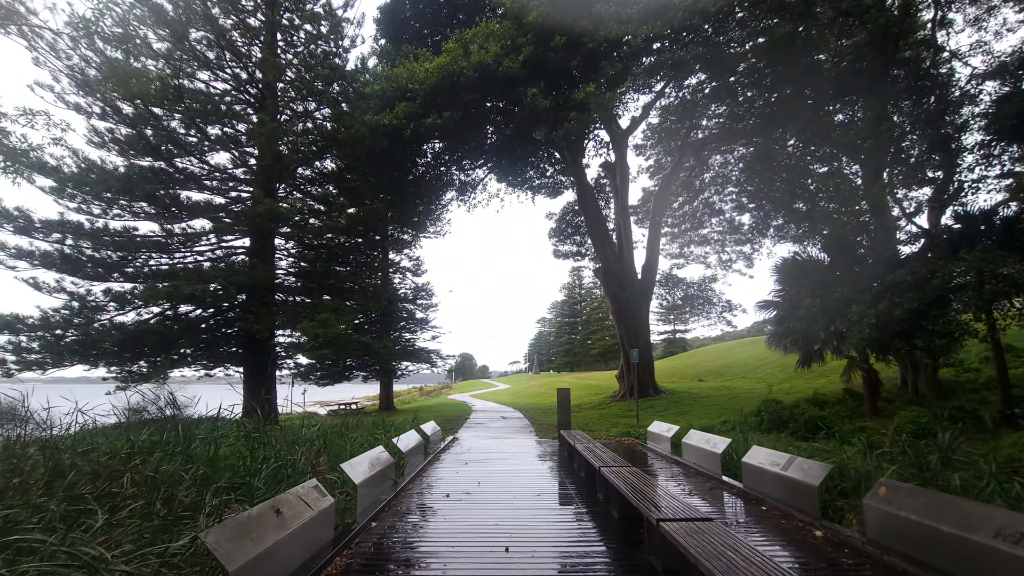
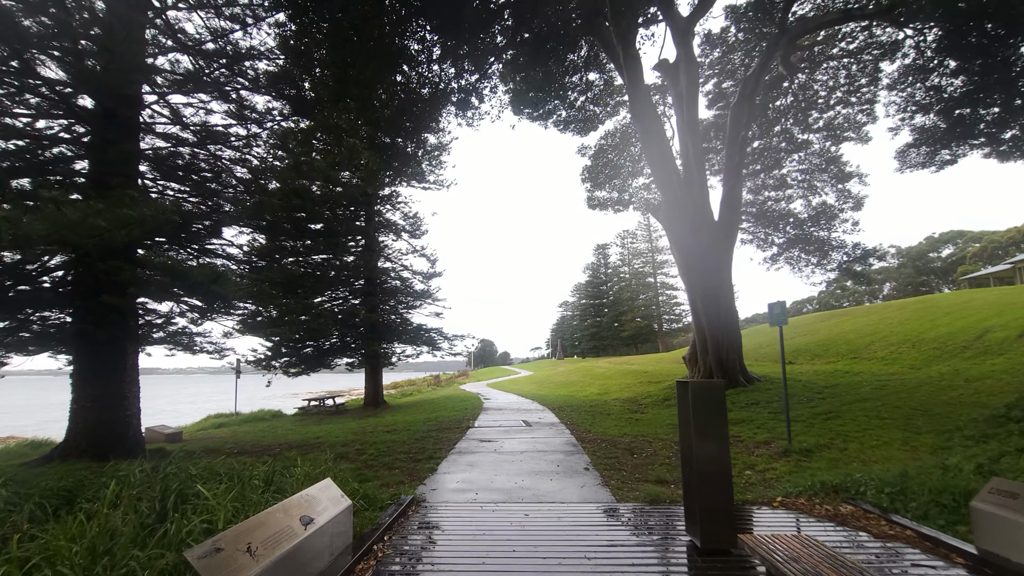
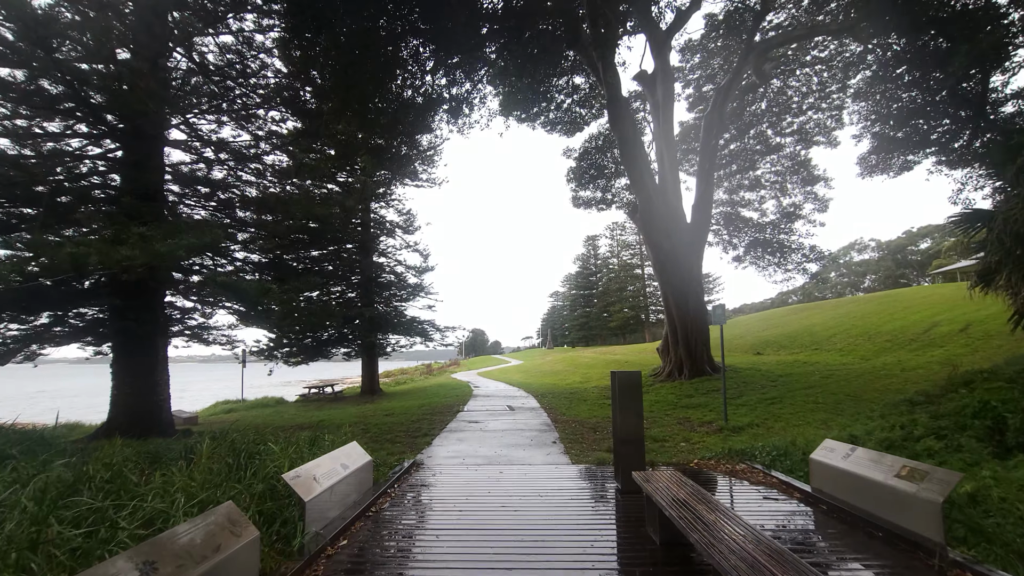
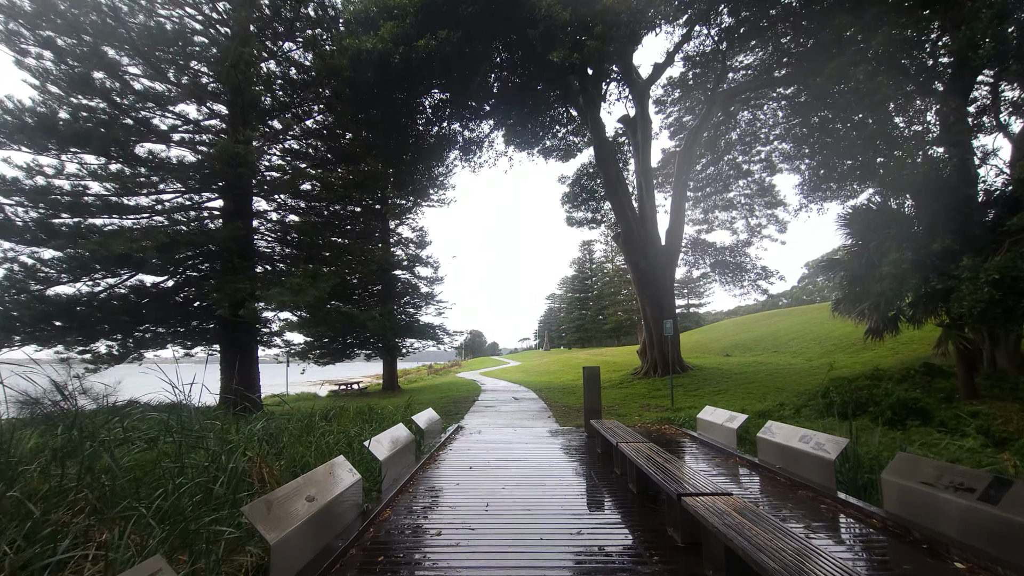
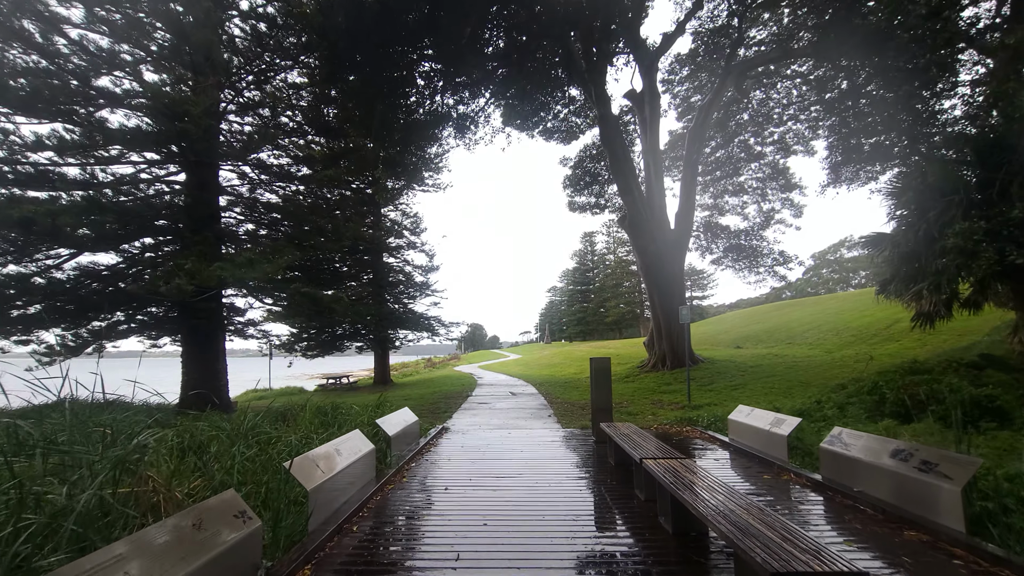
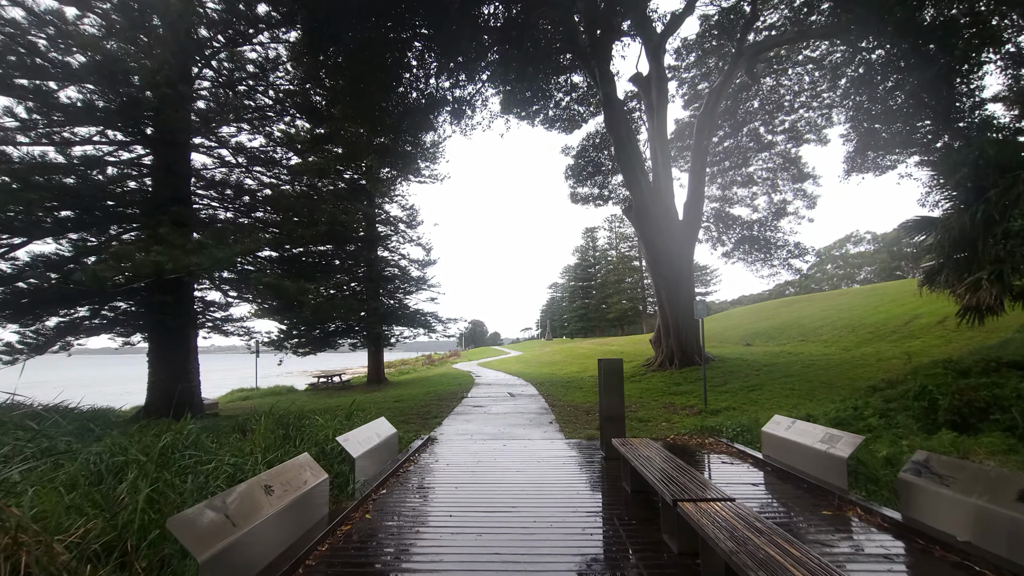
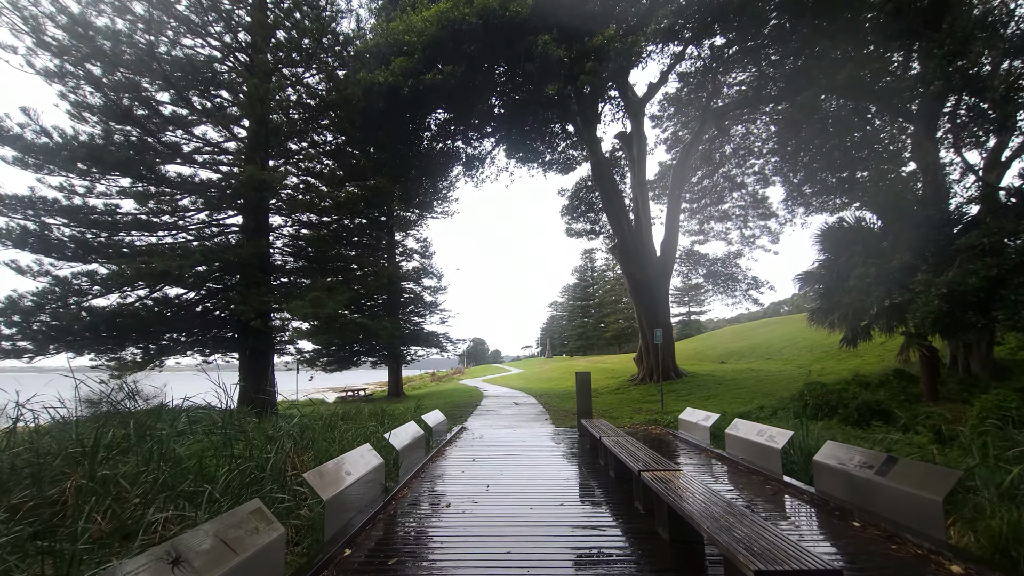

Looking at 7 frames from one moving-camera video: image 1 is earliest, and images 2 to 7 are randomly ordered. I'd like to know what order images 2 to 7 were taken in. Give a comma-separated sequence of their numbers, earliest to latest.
7, 4, 5, 6, 3, 2
